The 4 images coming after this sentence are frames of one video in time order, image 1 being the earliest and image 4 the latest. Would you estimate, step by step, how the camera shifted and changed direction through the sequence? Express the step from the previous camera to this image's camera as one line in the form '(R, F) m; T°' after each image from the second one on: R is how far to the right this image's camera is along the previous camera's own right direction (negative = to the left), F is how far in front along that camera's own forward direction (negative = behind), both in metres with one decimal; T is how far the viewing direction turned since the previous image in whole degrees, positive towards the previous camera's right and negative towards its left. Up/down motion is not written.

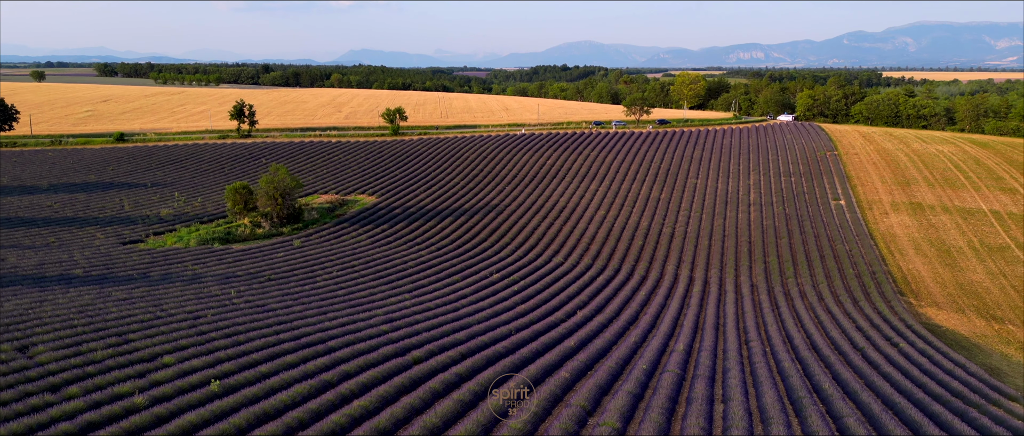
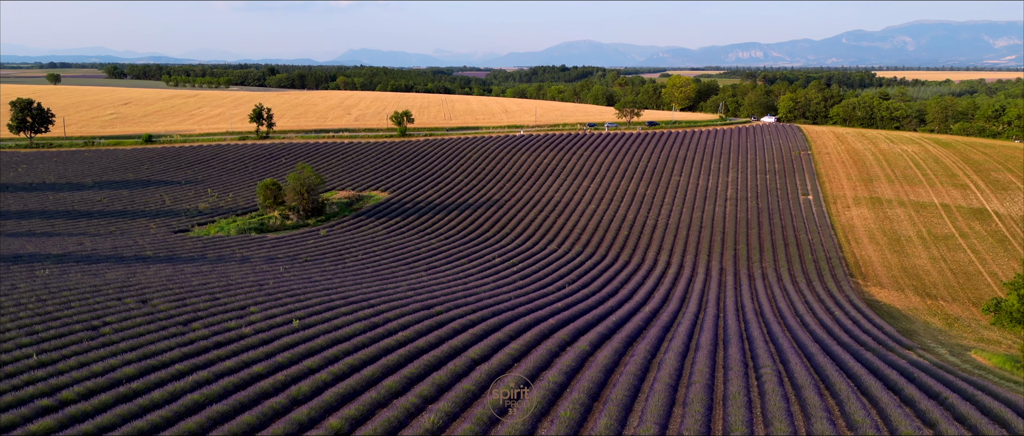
(0.0, -3.0) m; 0°
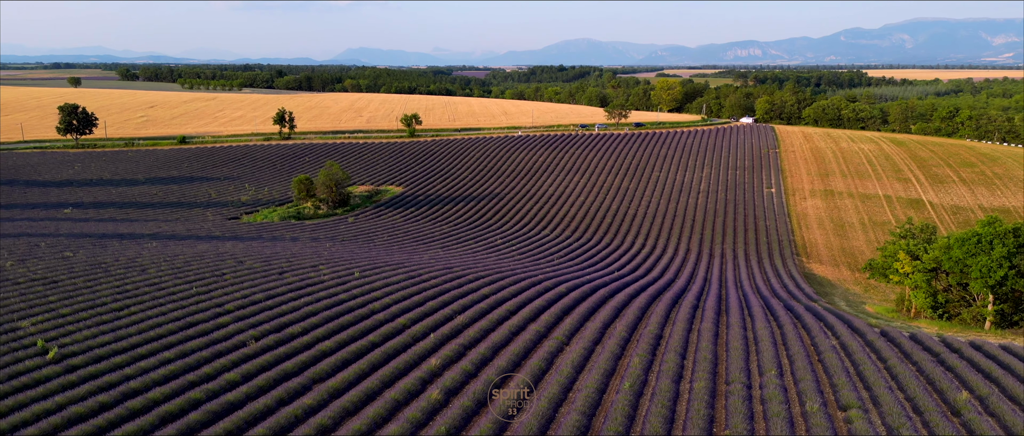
(0.0, -4.4) m; 0°
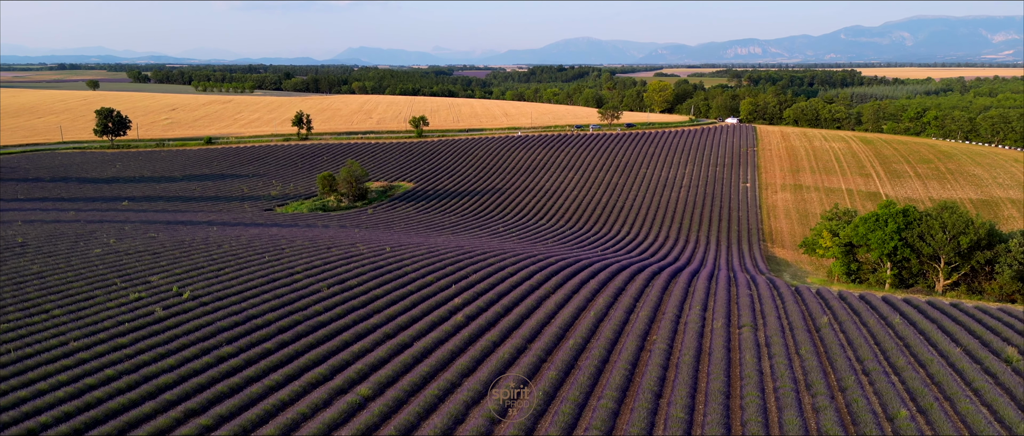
(0.0, -3.8) m; 0°
